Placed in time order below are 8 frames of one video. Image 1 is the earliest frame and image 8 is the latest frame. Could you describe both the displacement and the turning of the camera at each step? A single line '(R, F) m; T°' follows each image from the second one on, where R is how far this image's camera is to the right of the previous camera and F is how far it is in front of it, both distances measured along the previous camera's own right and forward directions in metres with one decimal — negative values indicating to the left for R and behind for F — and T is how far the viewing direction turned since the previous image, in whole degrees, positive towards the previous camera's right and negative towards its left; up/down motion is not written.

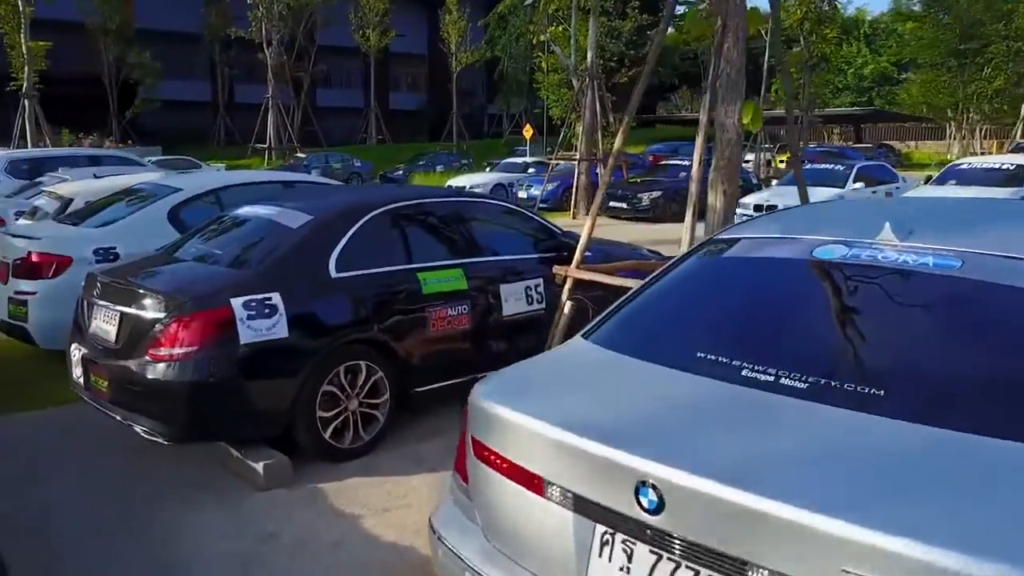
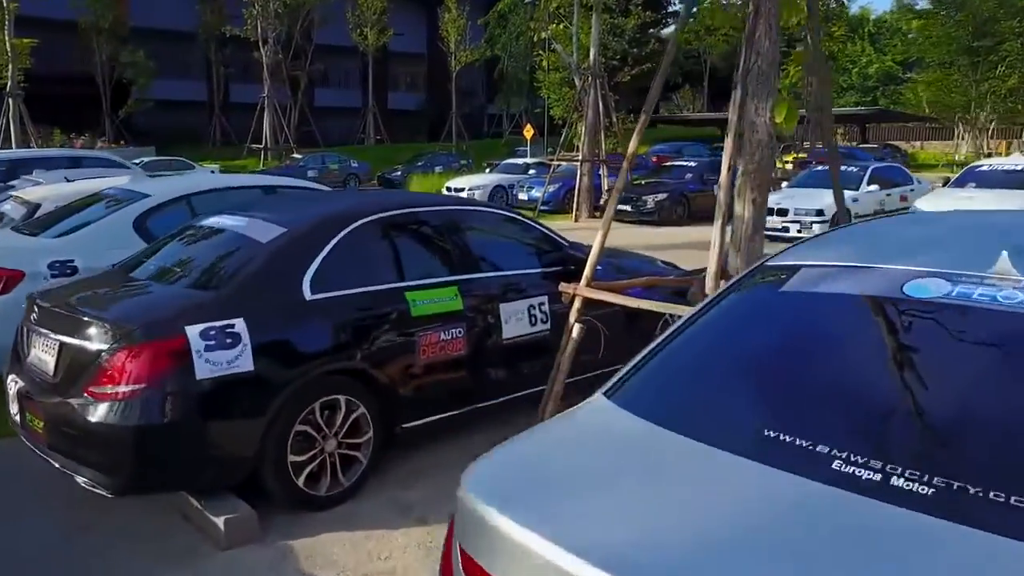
(0.0, +0.6) m; 0°
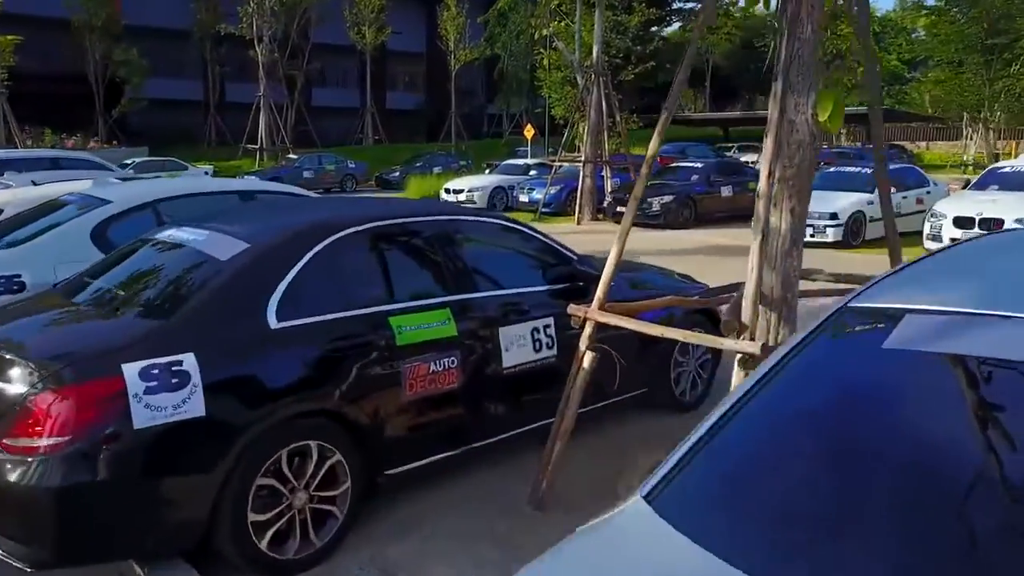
(0.0, +0.6) m; 0°
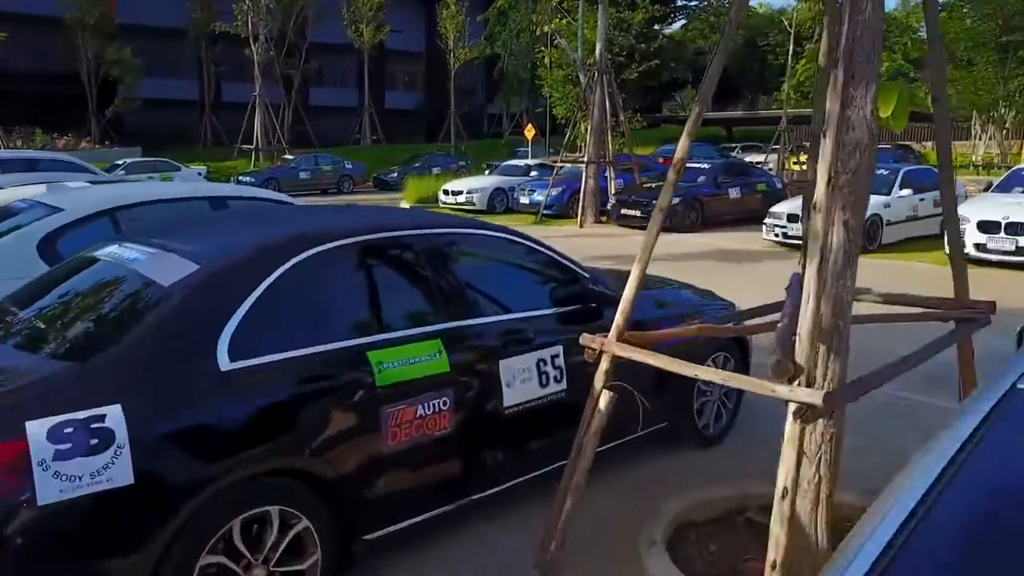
(0.0, +0.6) m; 0°
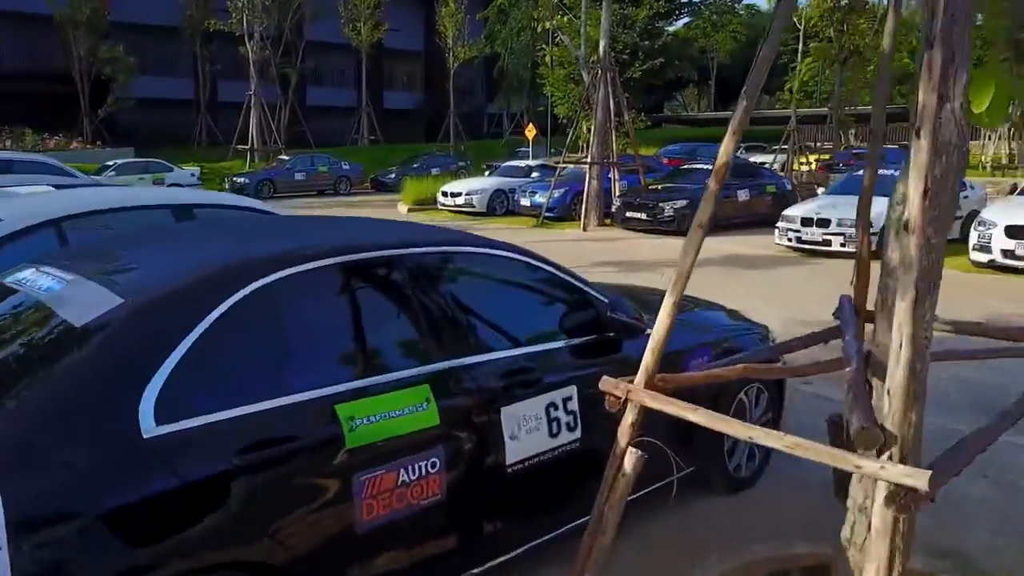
(0.0, +0.6) m; 0°
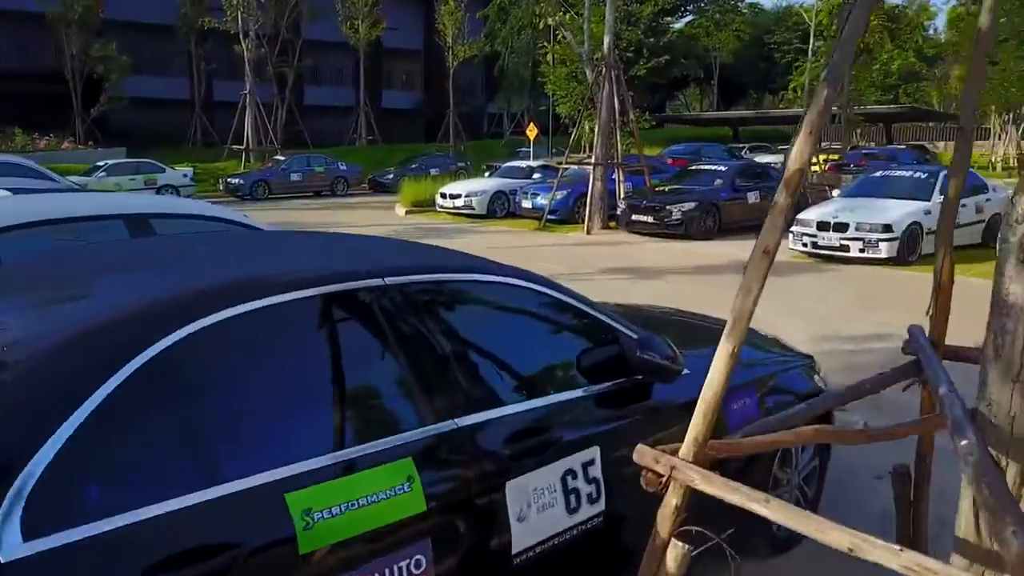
(0.0, +0.7) m; 0°
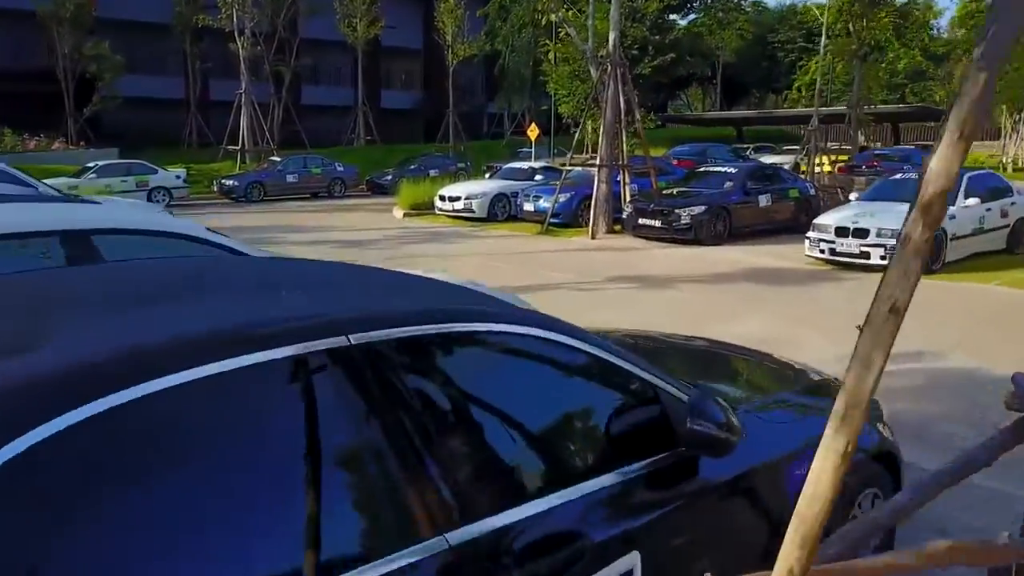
(0.0, +0.7) m; 0°
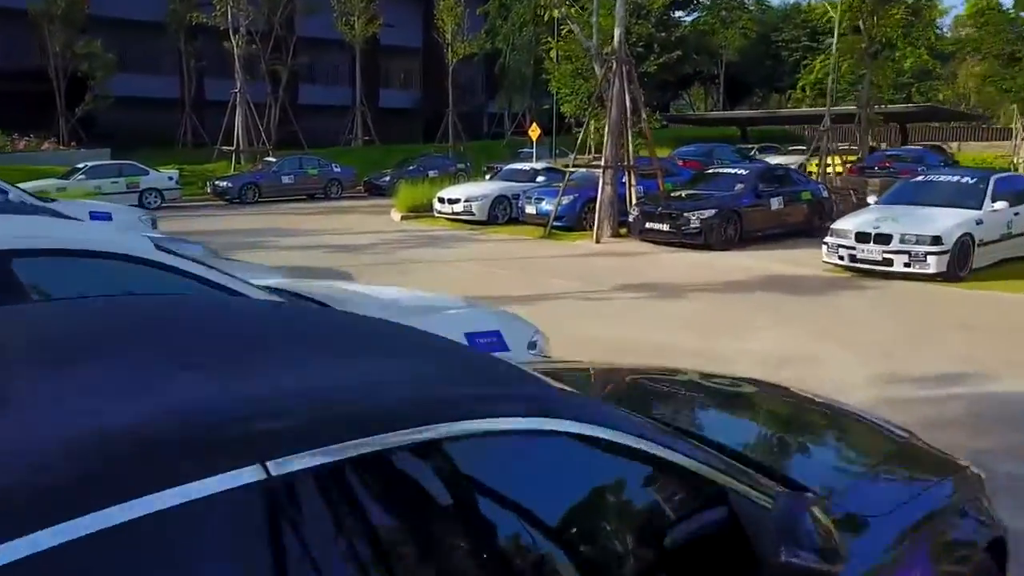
(0.0, +0.7) m; 0°
